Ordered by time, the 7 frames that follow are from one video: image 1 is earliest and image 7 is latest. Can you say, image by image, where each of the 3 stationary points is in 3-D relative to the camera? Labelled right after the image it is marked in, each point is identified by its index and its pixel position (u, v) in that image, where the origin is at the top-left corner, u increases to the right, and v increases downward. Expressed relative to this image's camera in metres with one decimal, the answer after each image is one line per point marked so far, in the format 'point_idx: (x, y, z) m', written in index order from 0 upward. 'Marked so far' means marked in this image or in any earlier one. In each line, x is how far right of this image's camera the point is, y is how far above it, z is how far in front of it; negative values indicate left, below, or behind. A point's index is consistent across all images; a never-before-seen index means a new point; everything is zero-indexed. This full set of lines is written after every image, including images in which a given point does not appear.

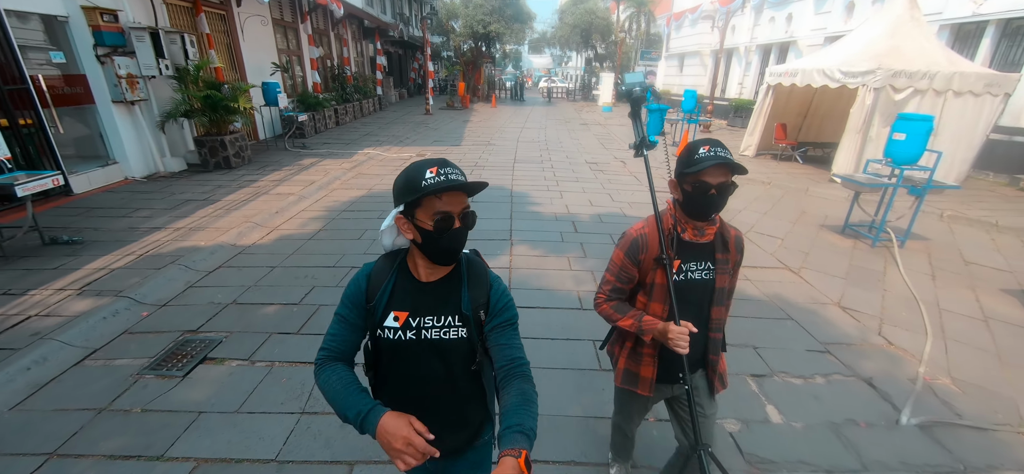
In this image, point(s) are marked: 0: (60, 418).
0: (-2.4, -1.0, +2.1) m
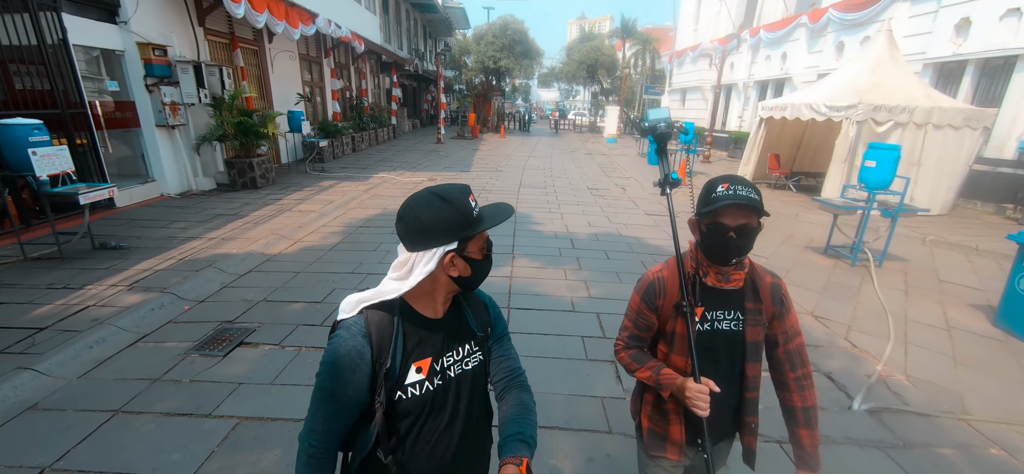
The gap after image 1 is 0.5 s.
0: (-2.4, -0.9, +2.4) m
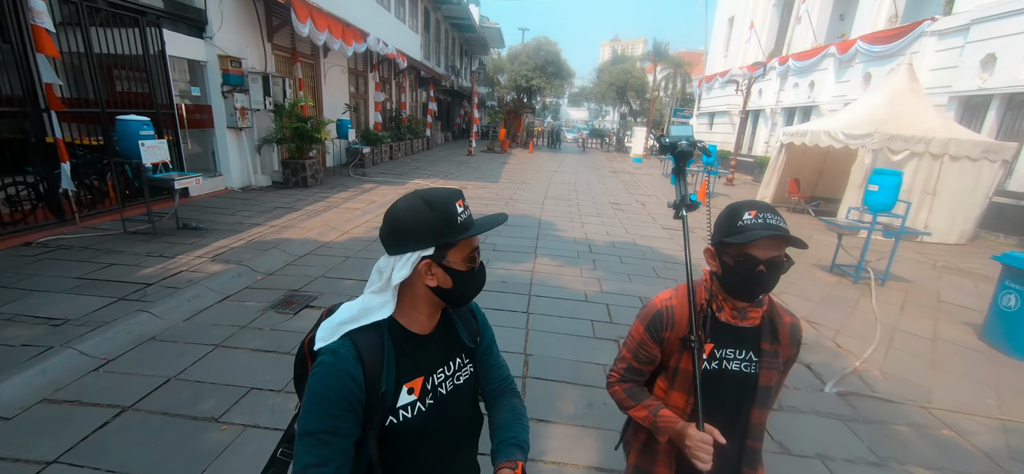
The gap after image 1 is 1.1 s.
0: (-2.3, -0.7, +3.0) m
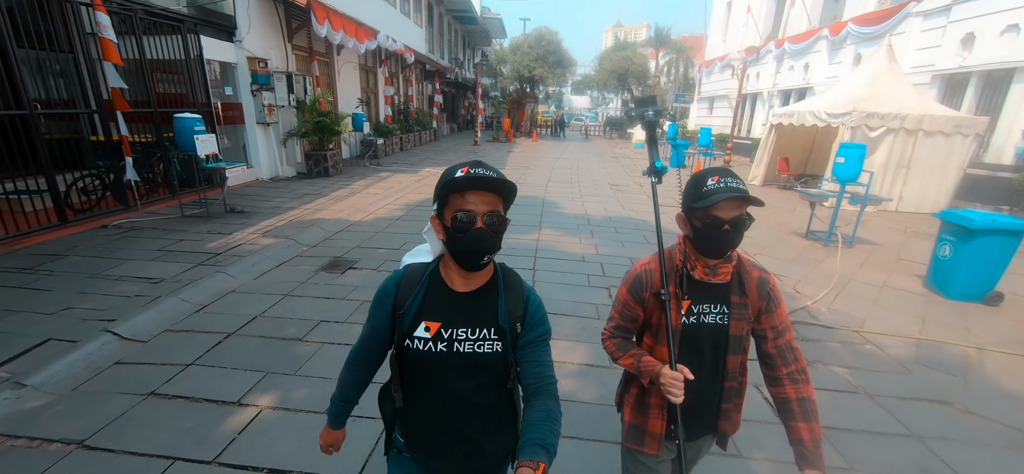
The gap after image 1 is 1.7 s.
0: (-2.2, -0.5, +3.8) m
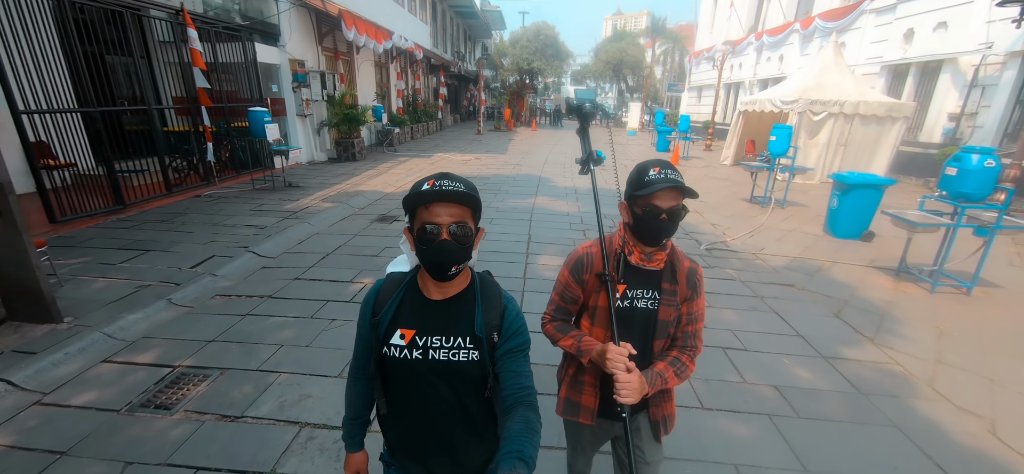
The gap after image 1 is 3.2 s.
0: (-2.1, +0.1, +5.2) m
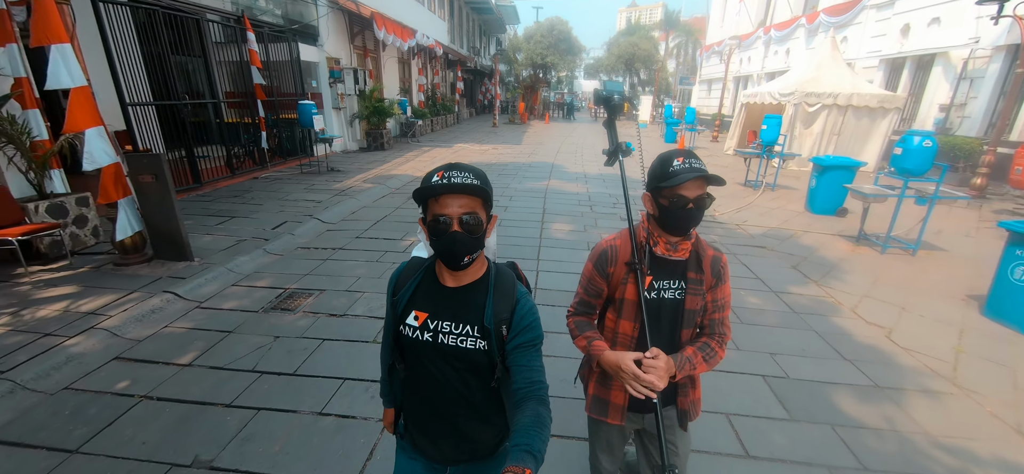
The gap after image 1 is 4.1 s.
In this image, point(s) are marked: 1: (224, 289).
0: (-1.9, +0.5, +6.2) m
1: (-2.6, -0.5, +3.6) m
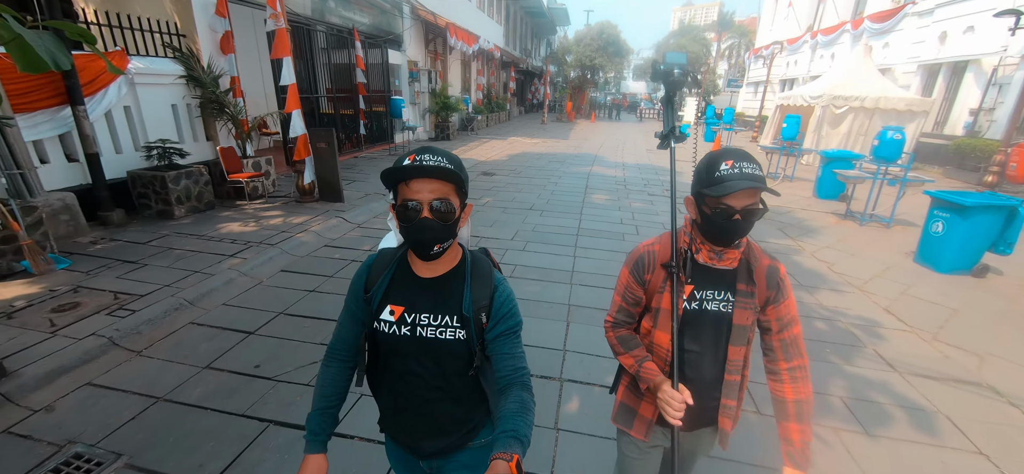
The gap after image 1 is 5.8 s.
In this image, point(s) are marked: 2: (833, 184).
0: (-0.9, +1.2, +7.9) m
1: (-2.0, +0.2, +5.4) m
2: (+5.9, +1.0, +7.2) m
